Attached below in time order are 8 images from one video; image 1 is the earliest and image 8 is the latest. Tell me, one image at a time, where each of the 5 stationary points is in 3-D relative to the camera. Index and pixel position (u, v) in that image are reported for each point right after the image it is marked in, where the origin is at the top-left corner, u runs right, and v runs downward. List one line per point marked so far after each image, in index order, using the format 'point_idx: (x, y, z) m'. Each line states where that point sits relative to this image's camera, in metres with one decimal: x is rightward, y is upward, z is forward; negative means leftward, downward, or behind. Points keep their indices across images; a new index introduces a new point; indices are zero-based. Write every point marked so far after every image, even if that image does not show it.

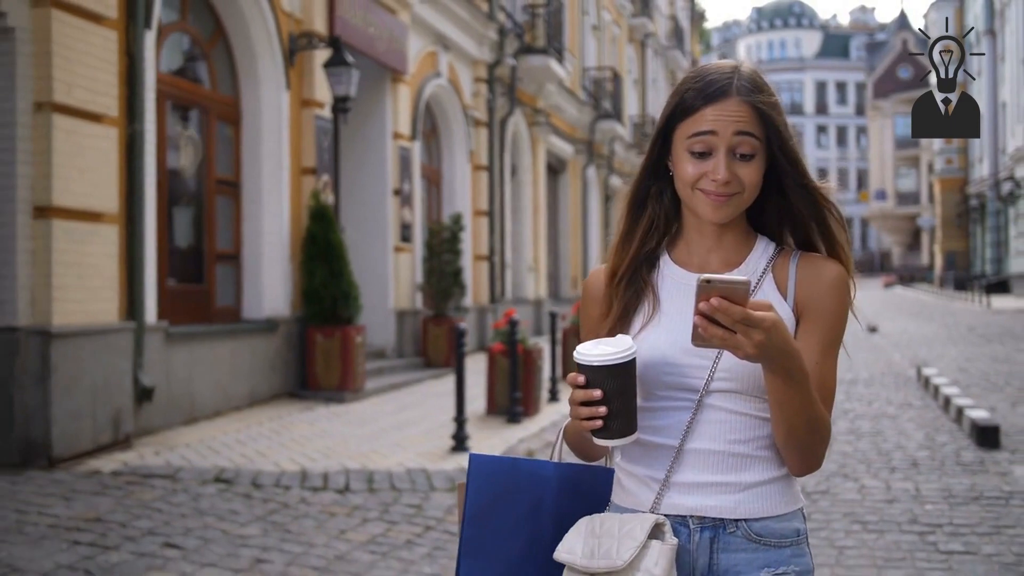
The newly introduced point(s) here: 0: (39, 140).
0: (-3.2, +1.0, +6.7) m
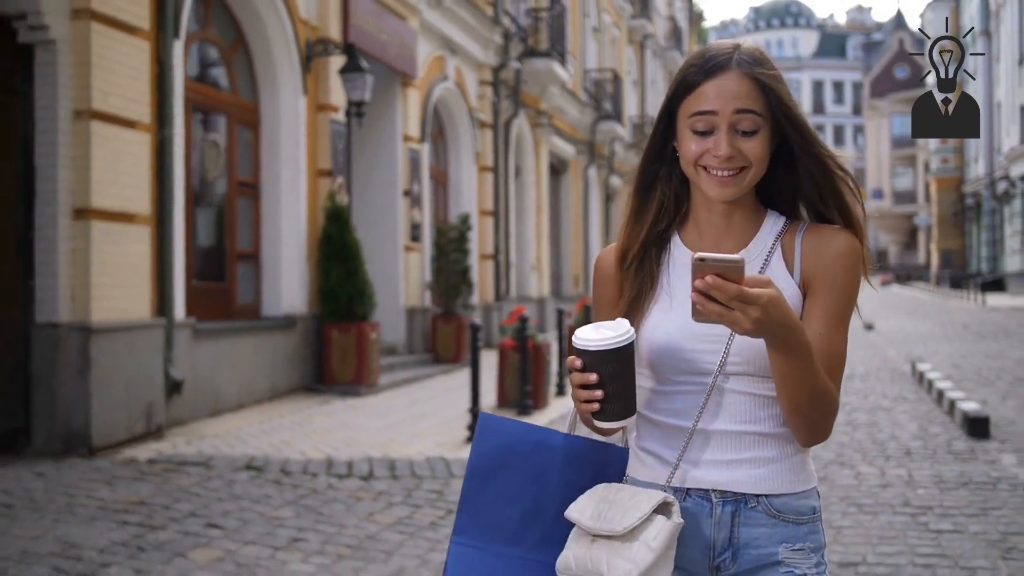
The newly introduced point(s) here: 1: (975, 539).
0: (-3.0, +1.0, +7.0) m
1: (+2.5, -1.4, +5.4) m
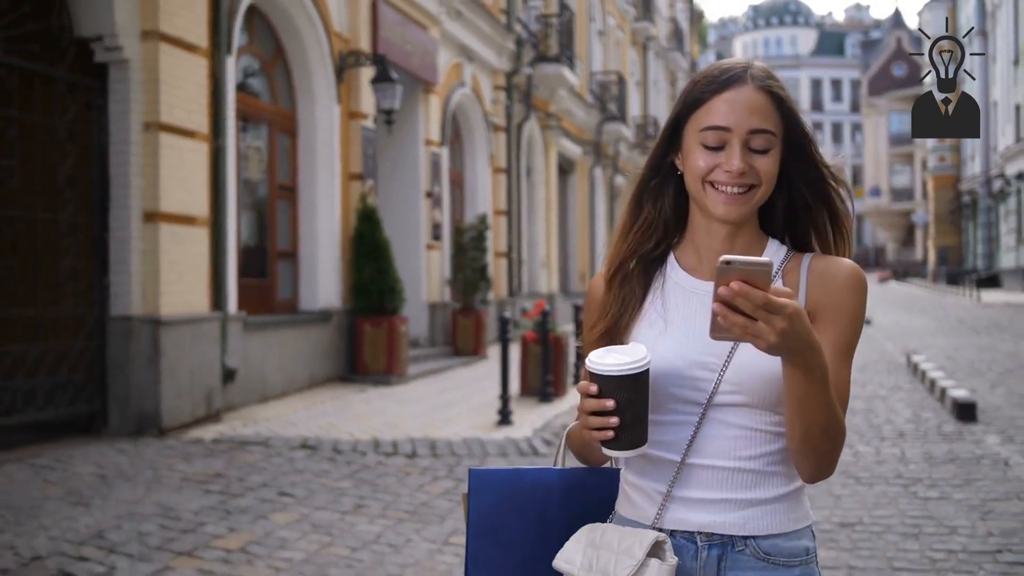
0: (-2.8, +1.0, +7.8) m
1: (+2.8, -1.3, +6.2) m
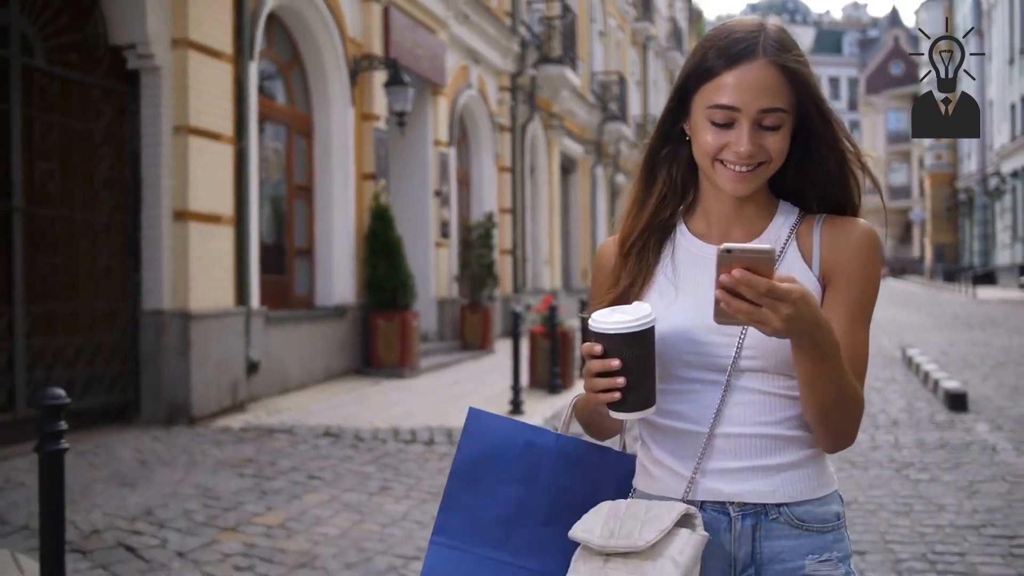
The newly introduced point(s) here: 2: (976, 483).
0: (-2.7, +1.1, +8.1) m
1: (+2.9, -1.3, +6.6) m
2: (+3.1, -1.3, +6.6) m
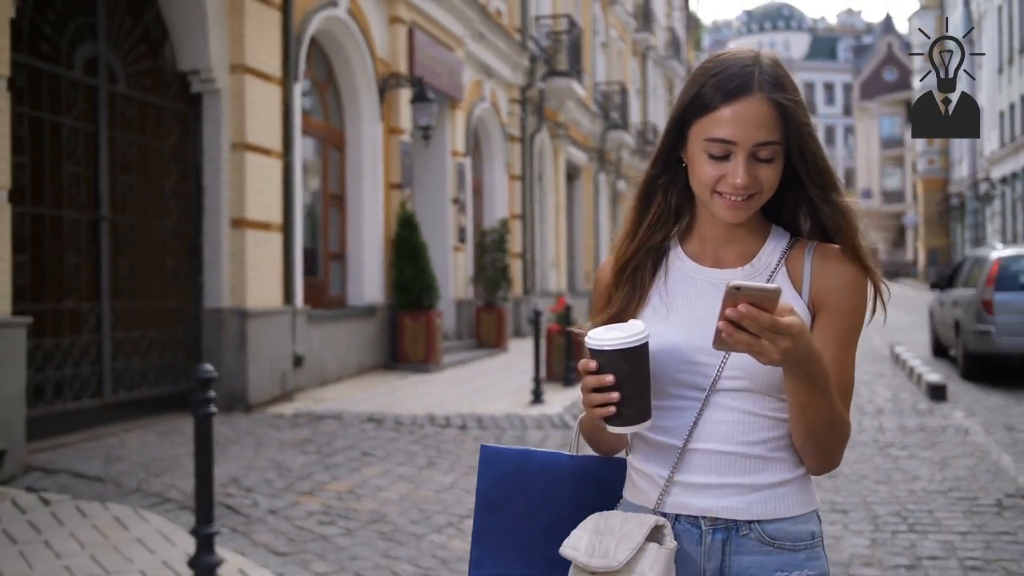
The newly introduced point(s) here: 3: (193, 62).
0: (-2.5, +1.0, +9.1) m
1: (+3.1, -1.3, +7.5) m
2: (+3.3, -1.3, +7.5) m
3: (-2.8, +2.0, +8.9) m
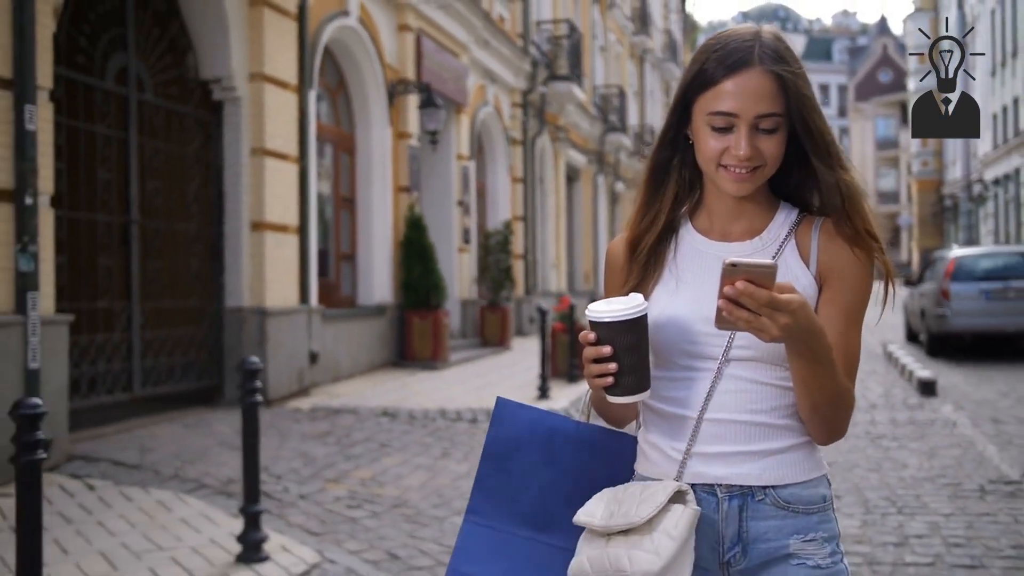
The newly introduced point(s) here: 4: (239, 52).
0: (-2.4, +1.1, +9.5) m
1: (+3.2, -1.3, +7.9) m
2: (+3.4, -1.3, +8.0) m
3: (-2.7, +2.0, +9.3) m
4: (-2.5, +2.2, +9.3) m
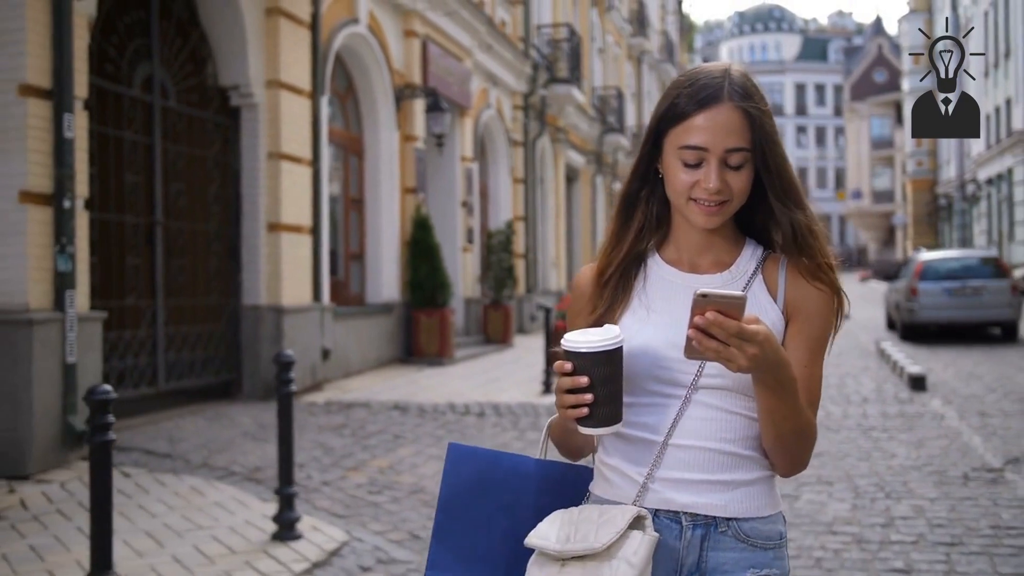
0: (-2.4, +1.1, +9.8) m
1: (+3.2, -1.3, +8.3) m
2: (+3.4, -1.3, +8.4) m
3: (-2.7, +2.0, +9.6) m
4: (-2.5, +2.2, +9.7) m
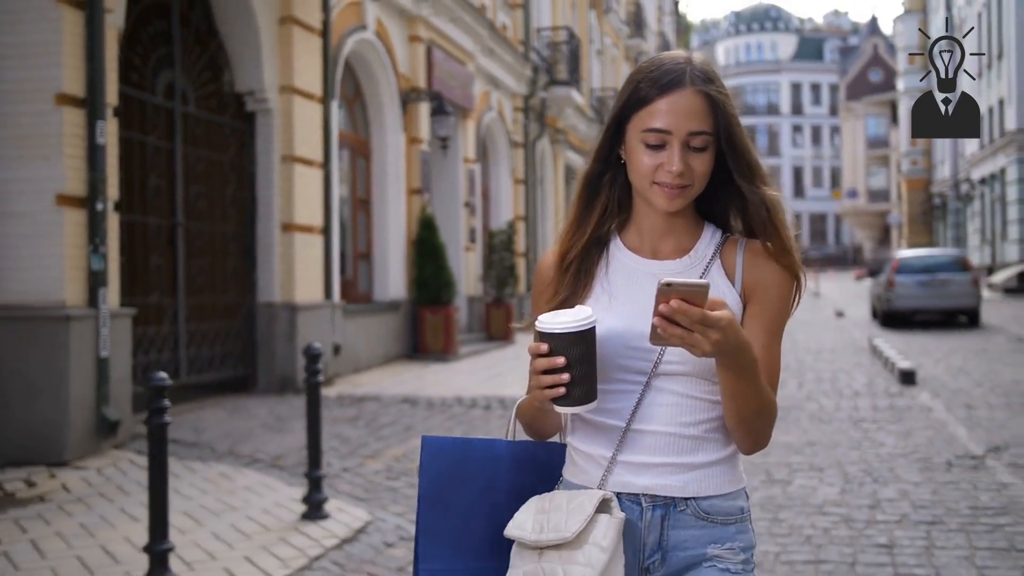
0: (-2.3, +1.1, +10.2) m
1: (+3.3, -1.3, +8.7) m
2: (+3.5, -1.2, +8.8) m
3: (-2.6, +2.0, +10.0) m
4: (-2.4, +2.2, +10.1) m
